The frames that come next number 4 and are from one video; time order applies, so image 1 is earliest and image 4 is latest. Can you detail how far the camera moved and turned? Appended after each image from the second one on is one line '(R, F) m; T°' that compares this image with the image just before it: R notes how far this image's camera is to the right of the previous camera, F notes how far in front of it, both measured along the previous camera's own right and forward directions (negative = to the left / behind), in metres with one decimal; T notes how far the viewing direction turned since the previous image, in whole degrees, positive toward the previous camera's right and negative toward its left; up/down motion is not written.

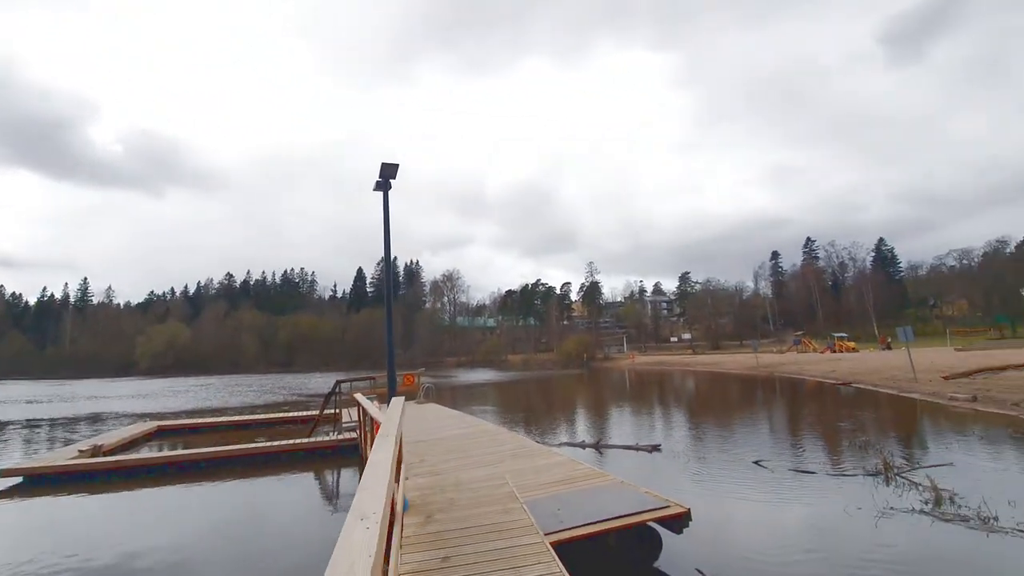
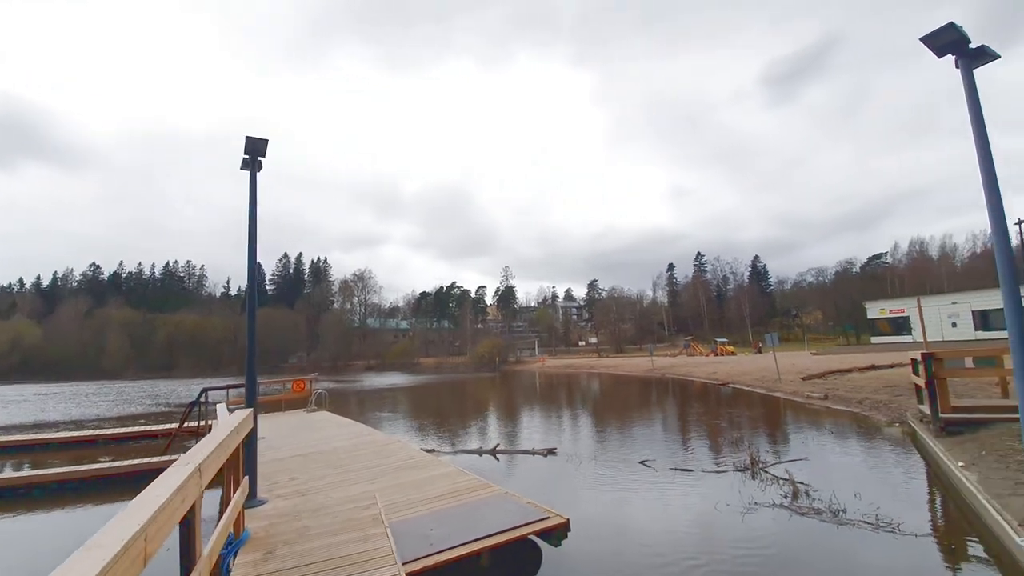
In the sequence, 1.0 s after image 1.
(+0.4, +0.4) m; +11°
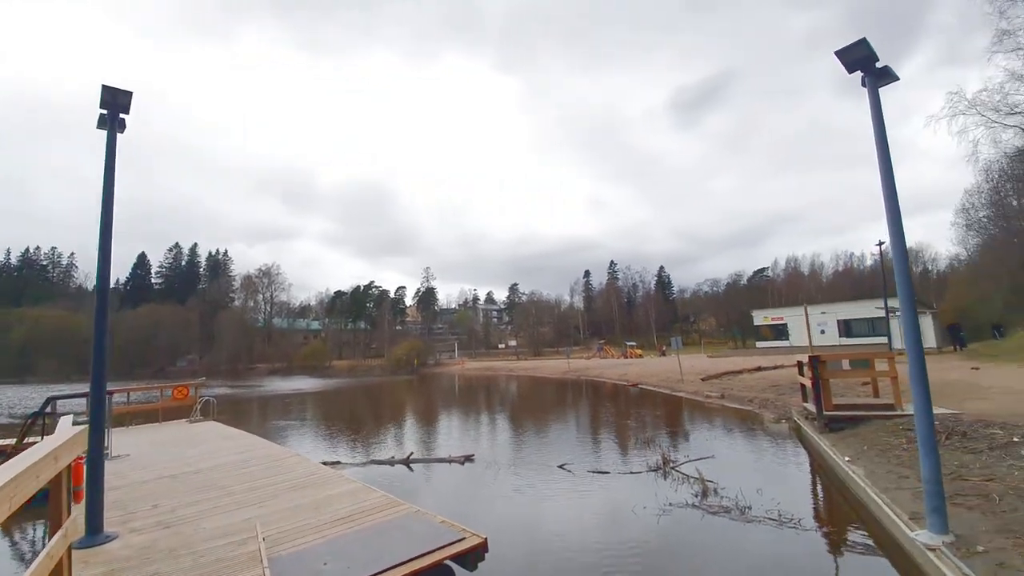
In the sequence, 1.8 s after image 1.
(0.0, +0.4) m; +10°
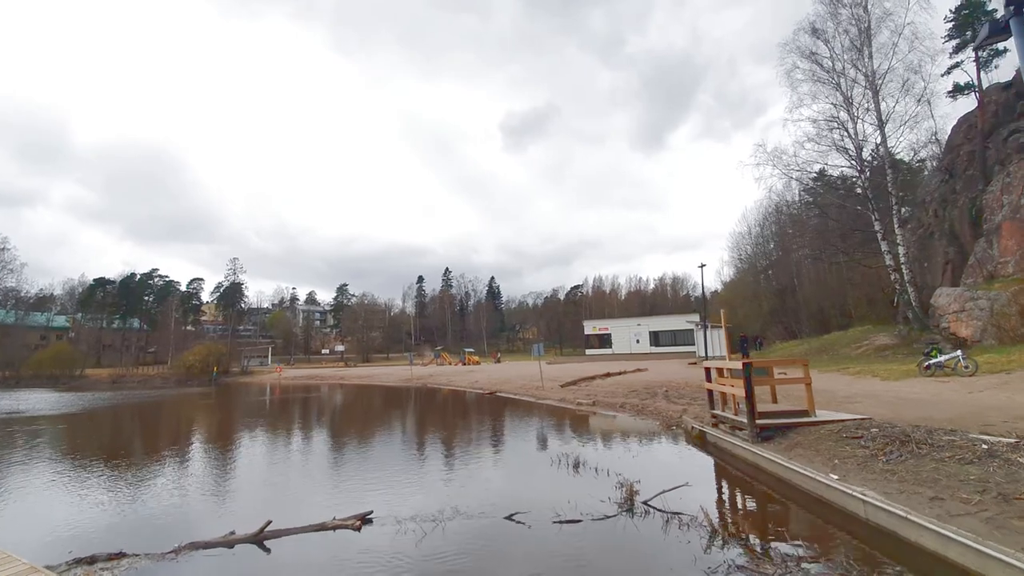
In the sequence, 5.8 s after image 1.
(-1.3, +2.5) m; +21°
